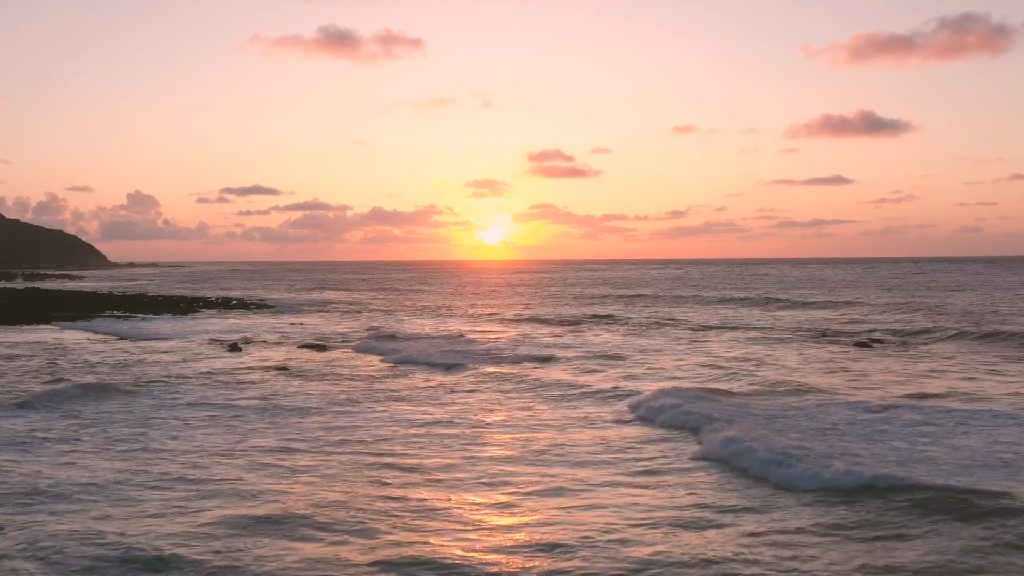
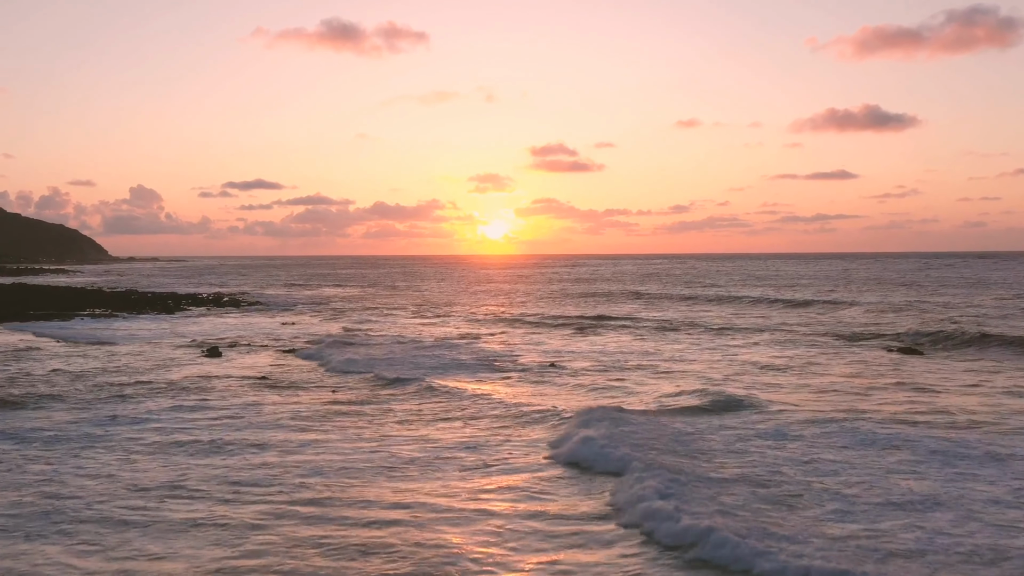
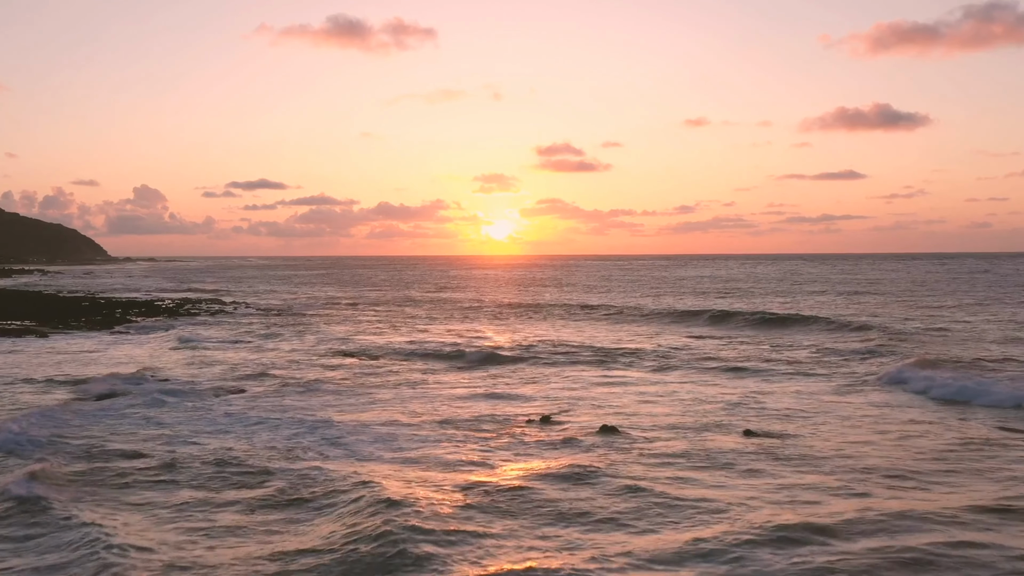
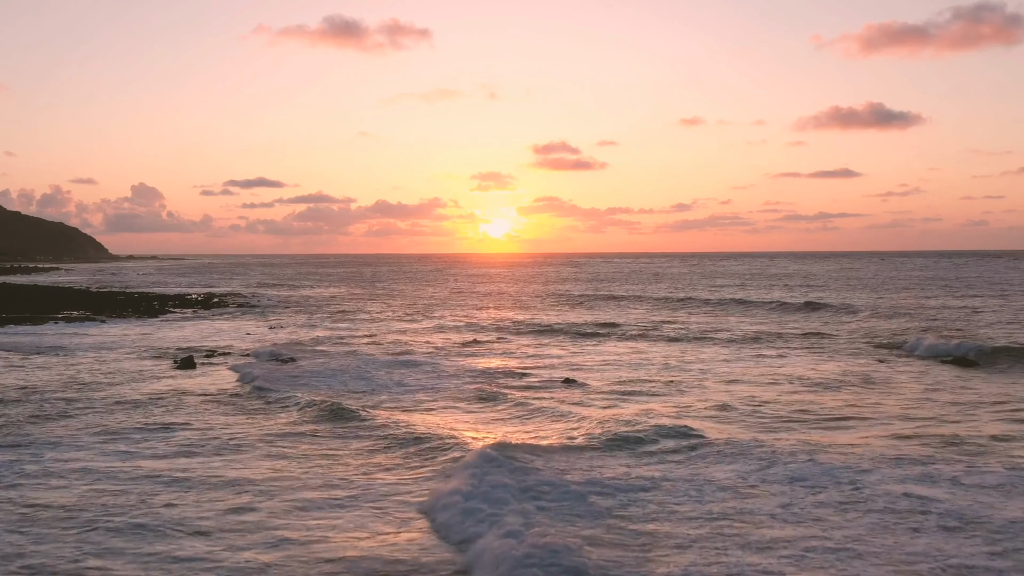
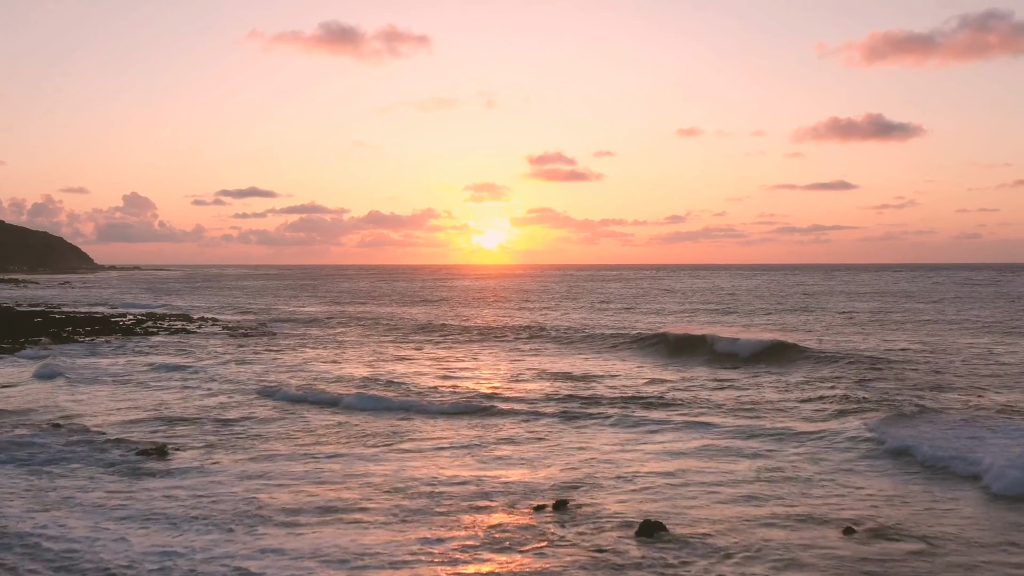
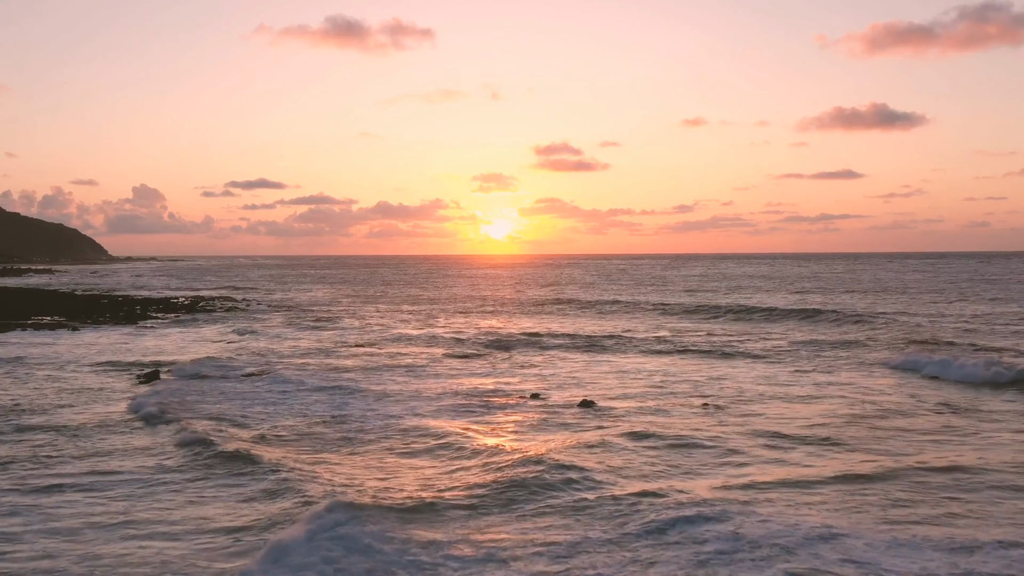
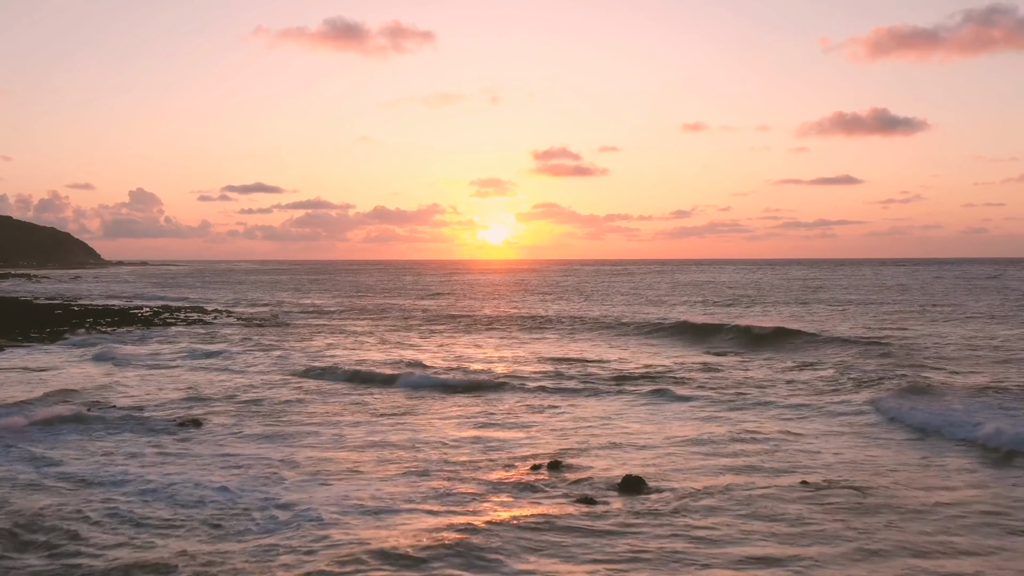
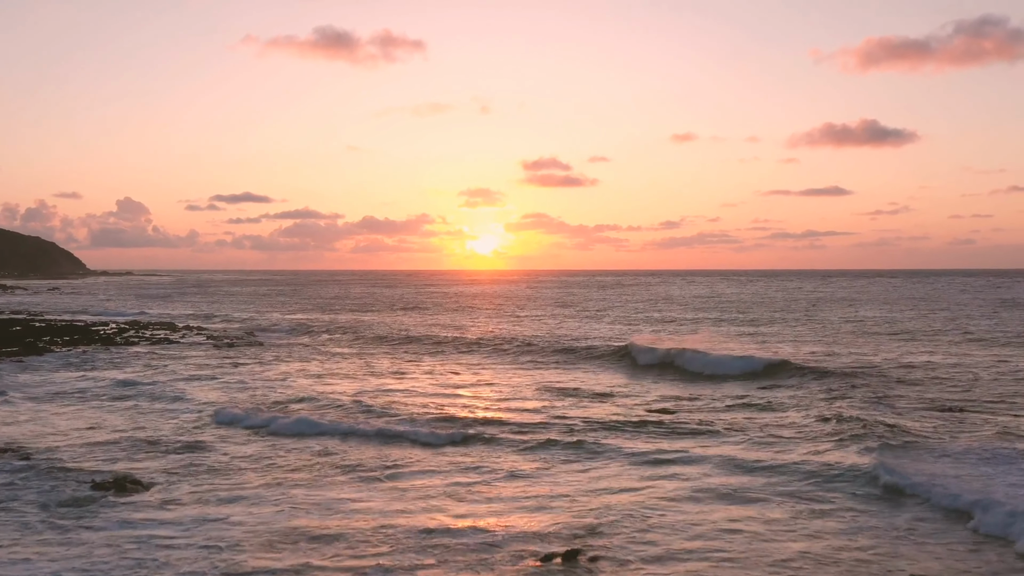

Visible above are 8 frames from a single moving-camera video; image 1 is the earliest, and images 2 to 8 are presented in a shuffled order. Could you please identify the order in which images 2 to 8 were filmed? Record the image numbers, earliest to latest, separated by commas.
2, 4, 6, 3, 7, 5, 8
